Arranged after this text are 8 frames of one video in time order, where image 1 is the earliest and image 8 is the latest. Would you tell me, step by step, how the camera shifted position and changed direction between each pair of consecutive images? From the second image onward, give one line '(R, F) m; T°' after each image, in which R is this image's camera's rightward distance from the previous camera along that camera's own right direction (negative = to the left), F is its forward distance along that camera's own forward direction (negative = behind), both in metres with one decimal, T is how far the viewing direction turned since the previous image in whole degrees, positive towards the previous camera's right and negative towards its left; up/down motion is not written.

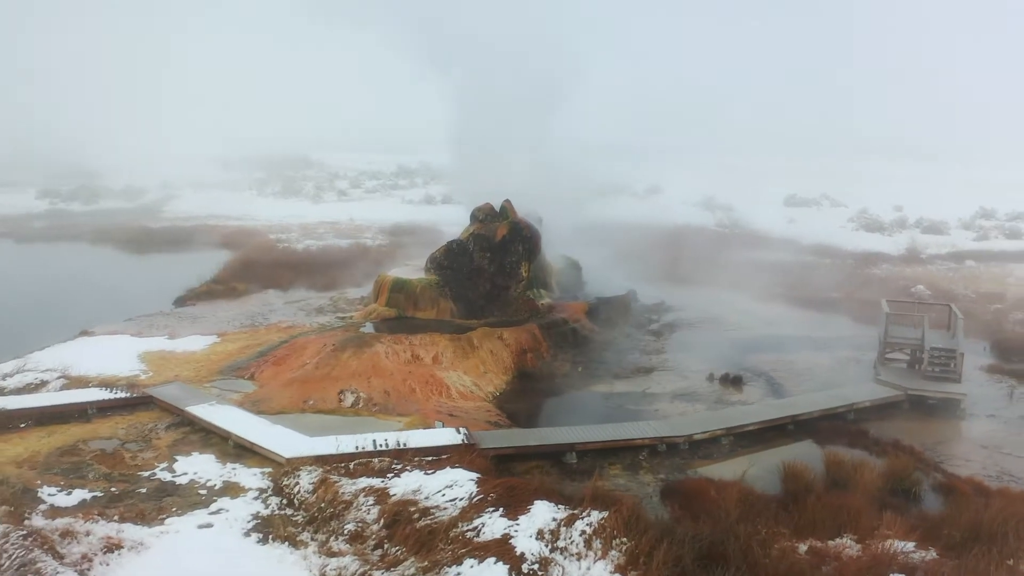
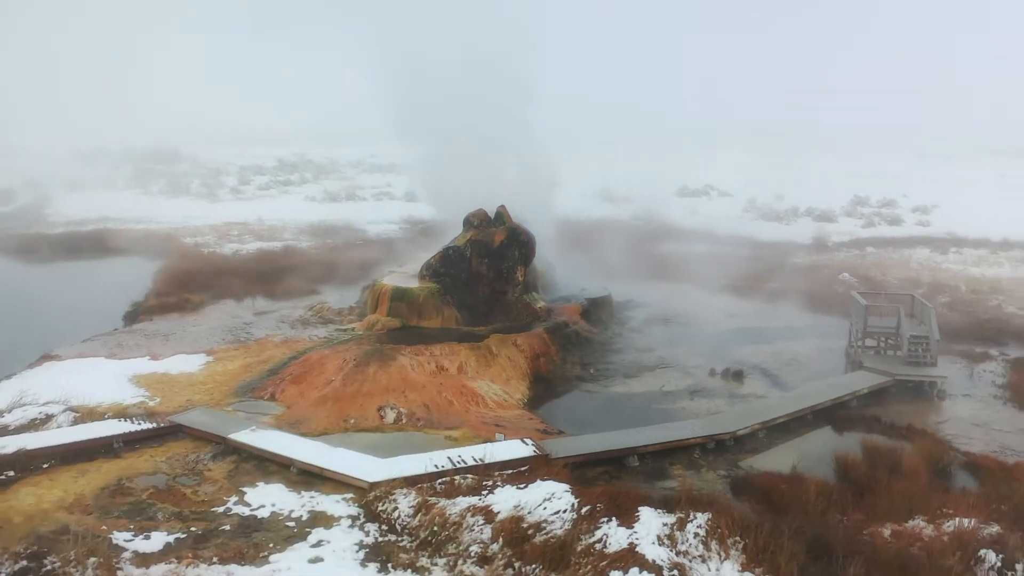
(-1.8, +0.1) m; +10°
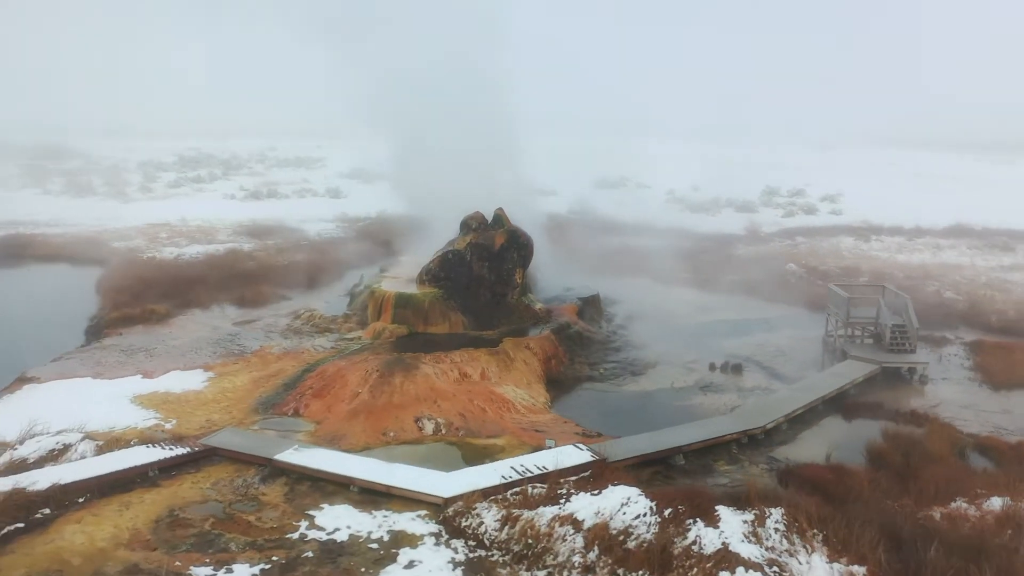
(-1.4, +0.1) m; +7°
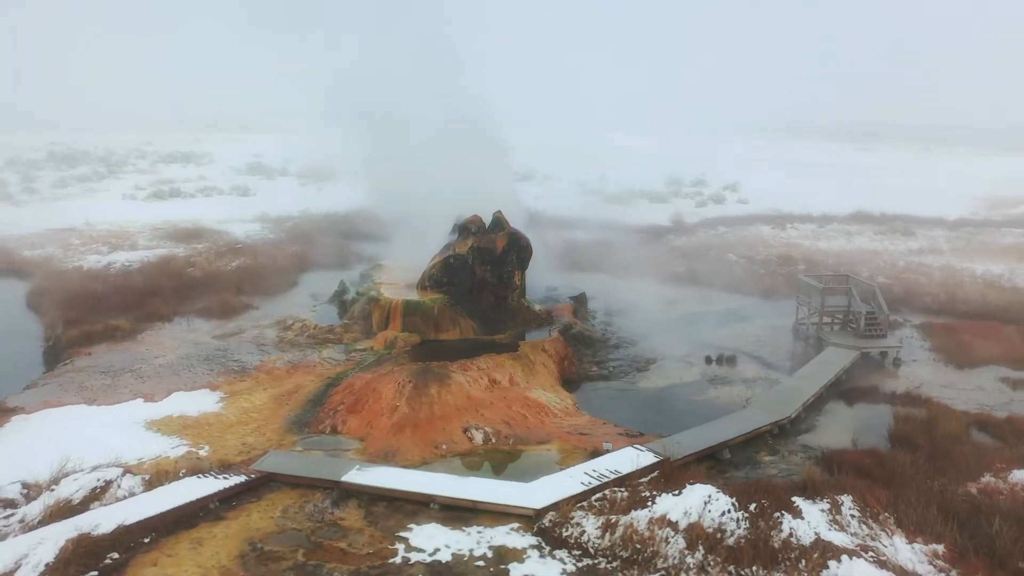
(-1.7, +0.1) m; +9°
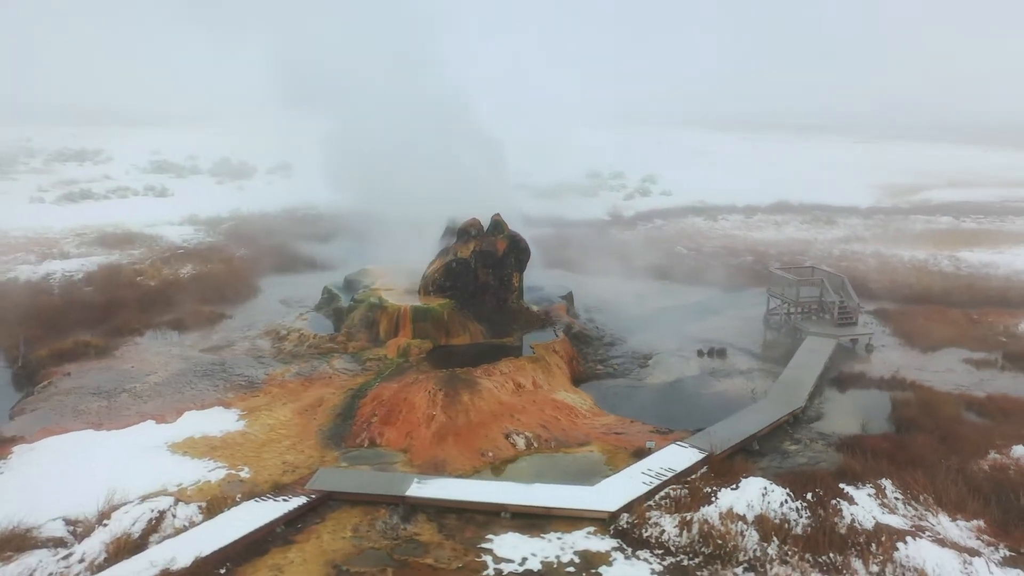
(-1.4, 0.0) m; +7°
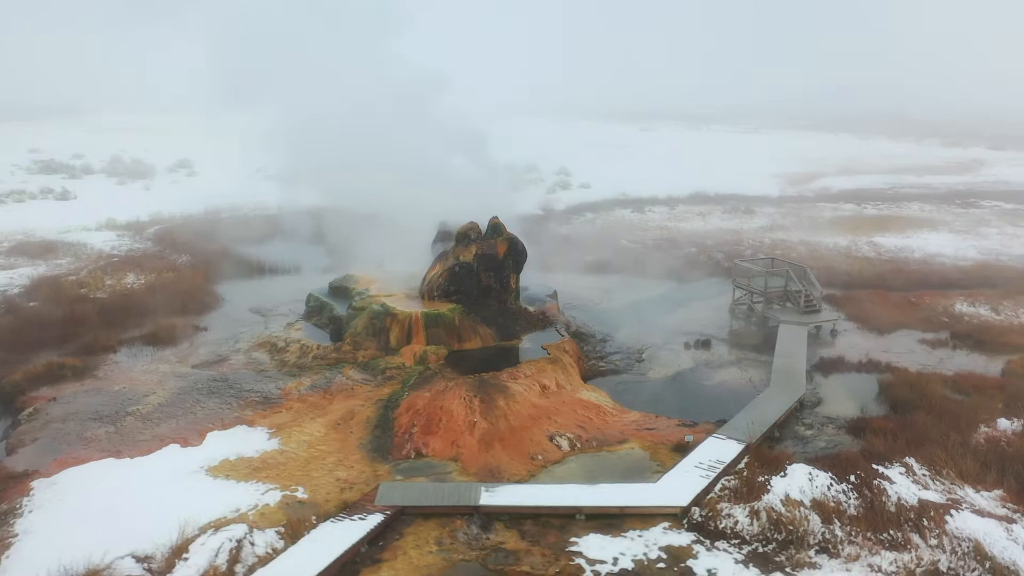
(-1.6, 0.0) m; +8°
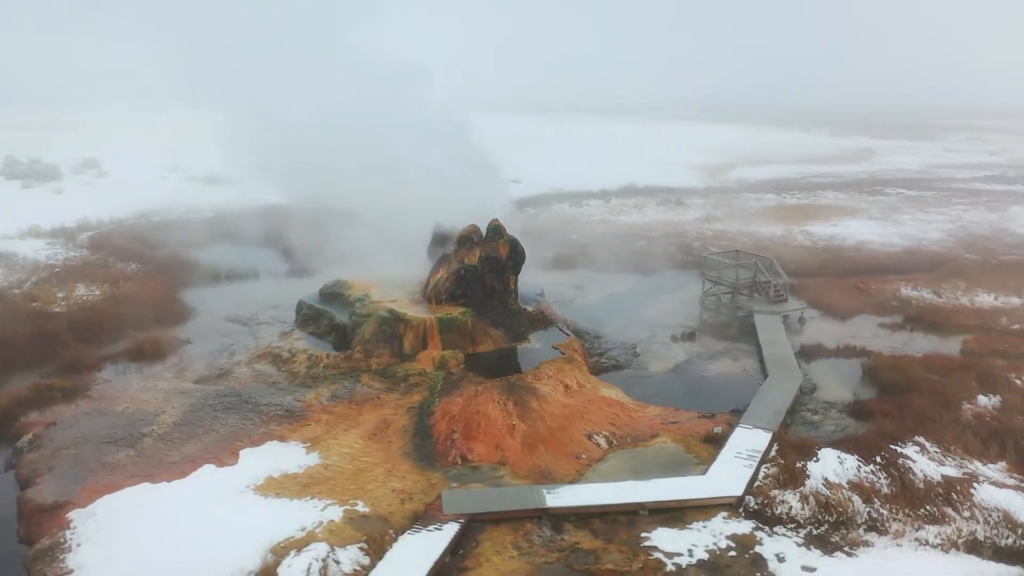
(-1.4, 0.0) m; +7°
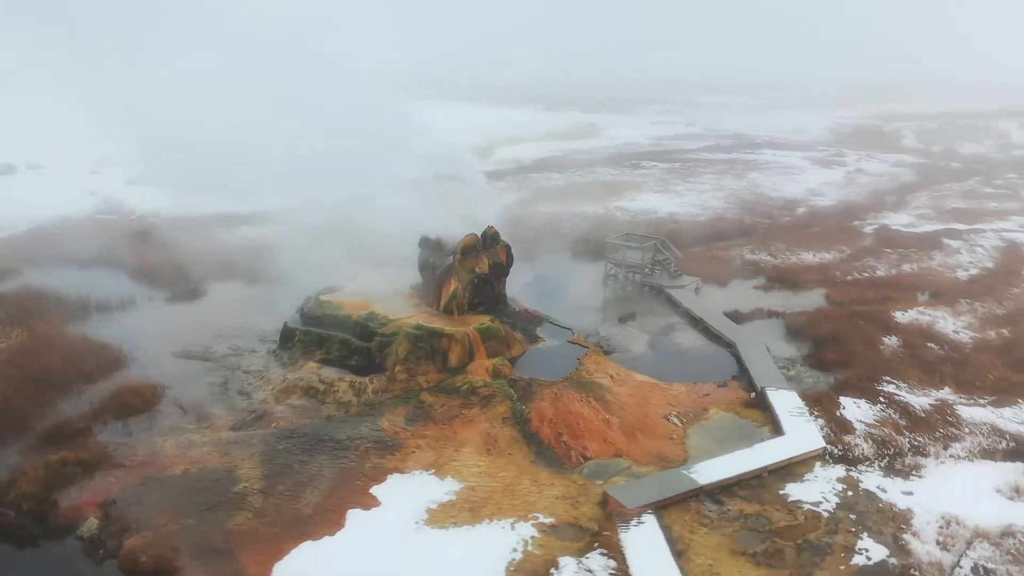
(-4.2, +0.3) m; +21°
